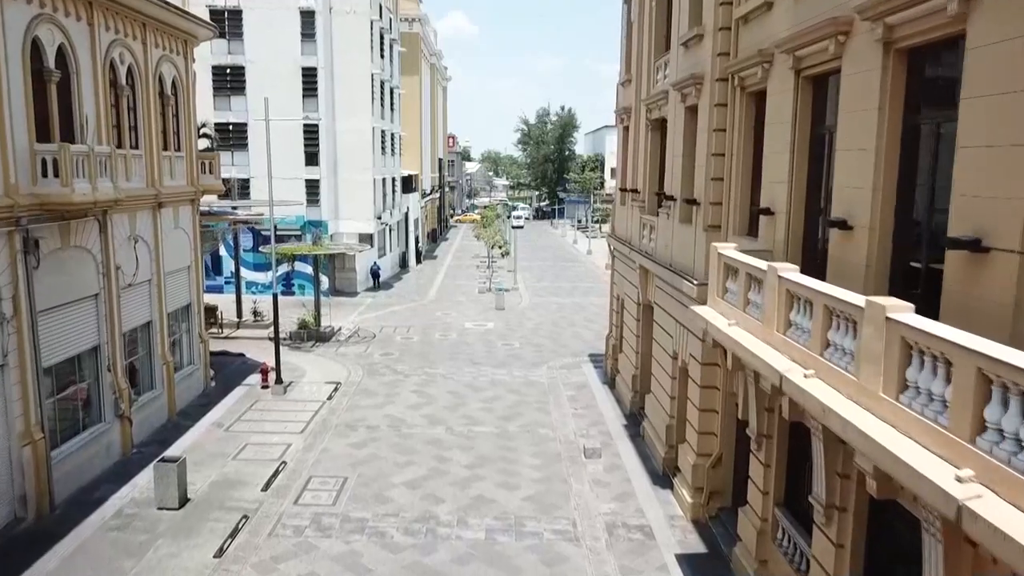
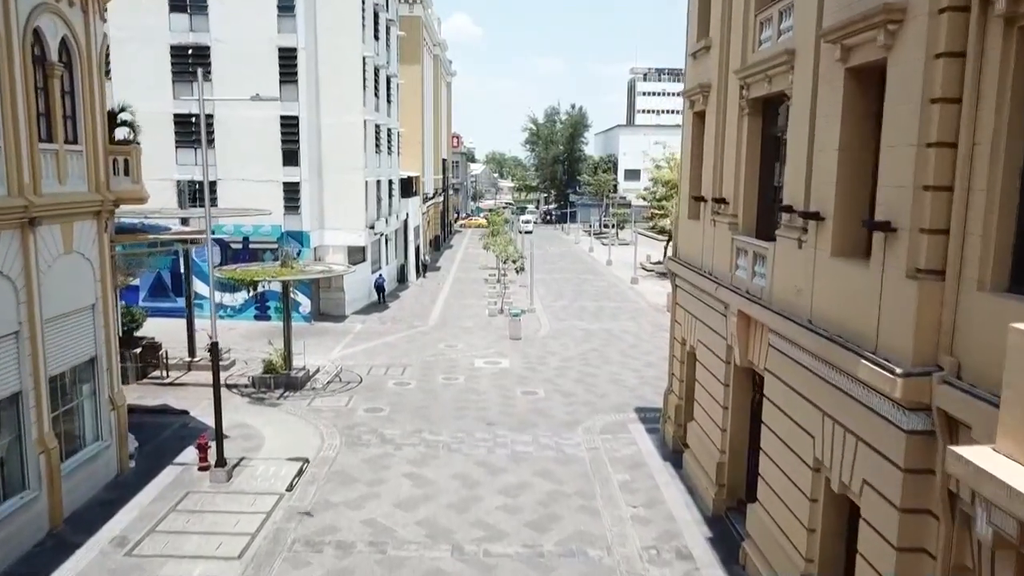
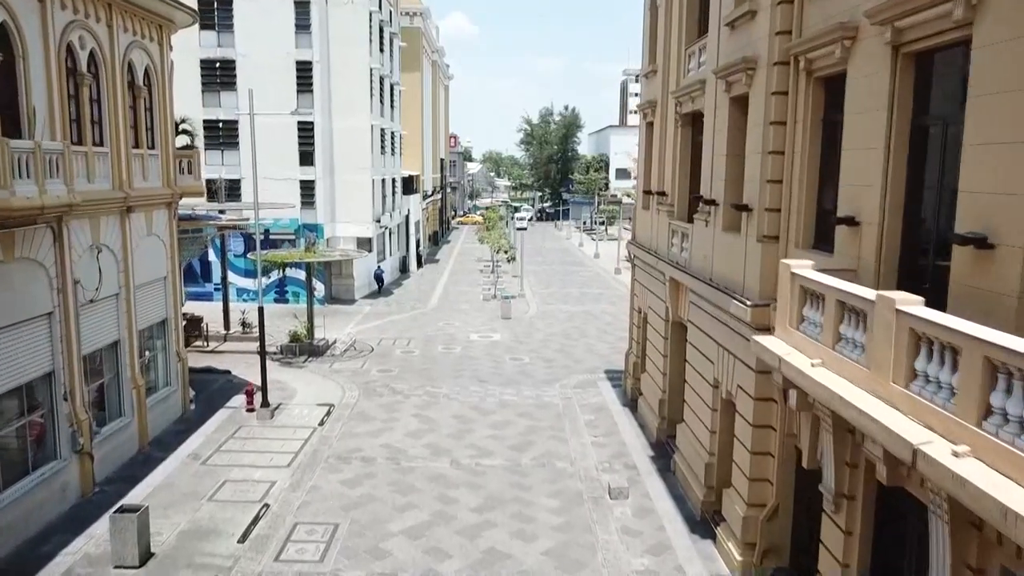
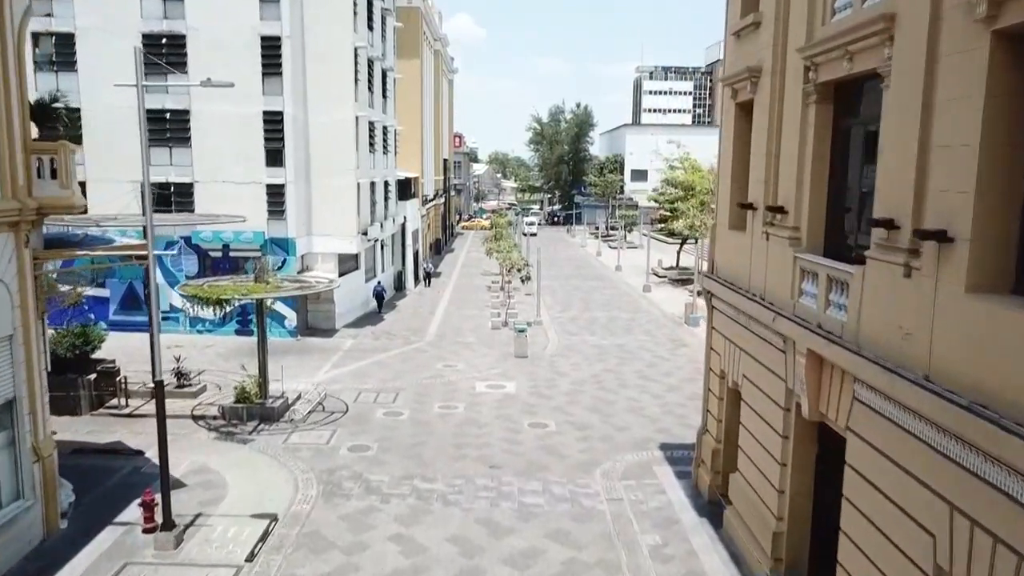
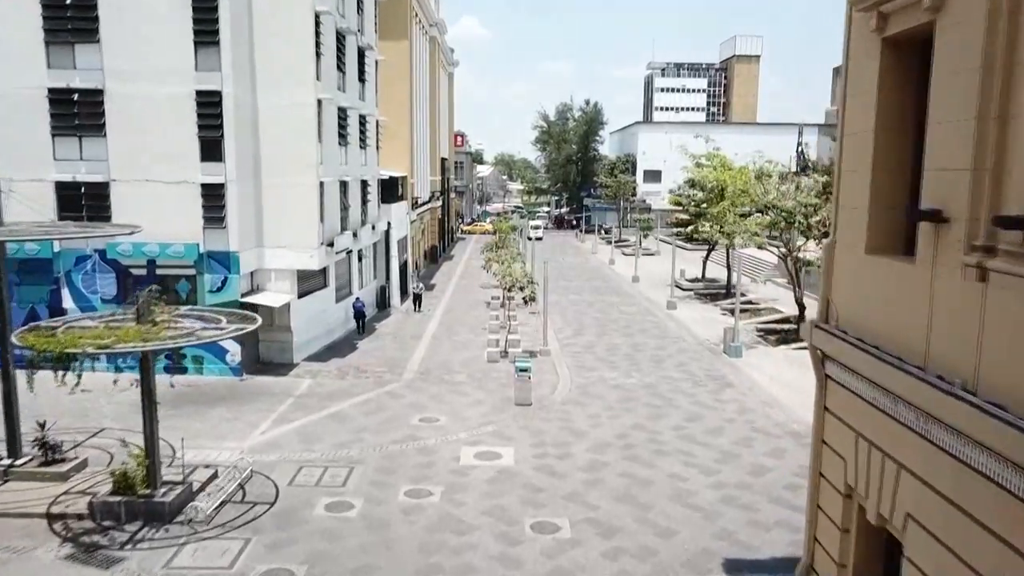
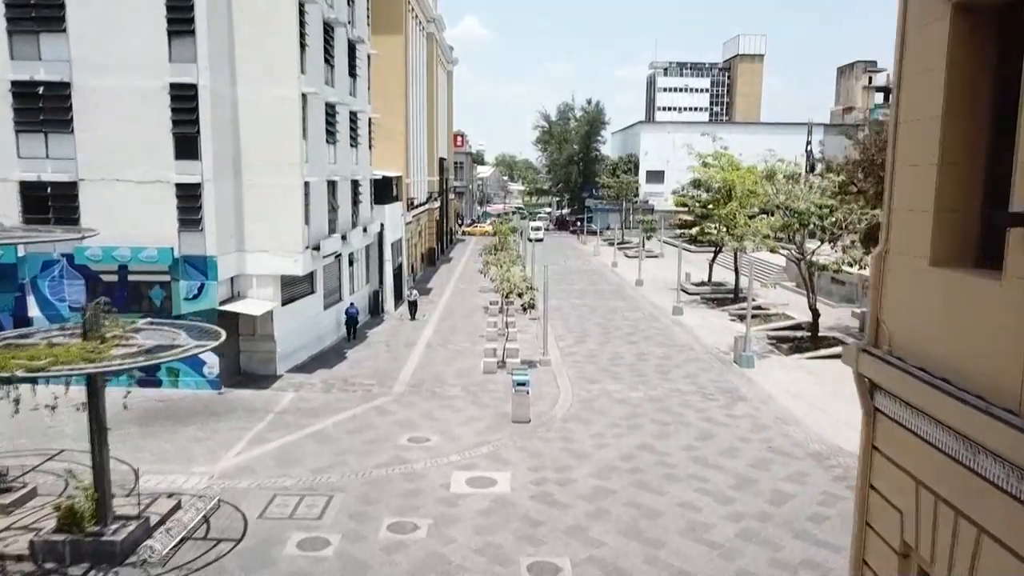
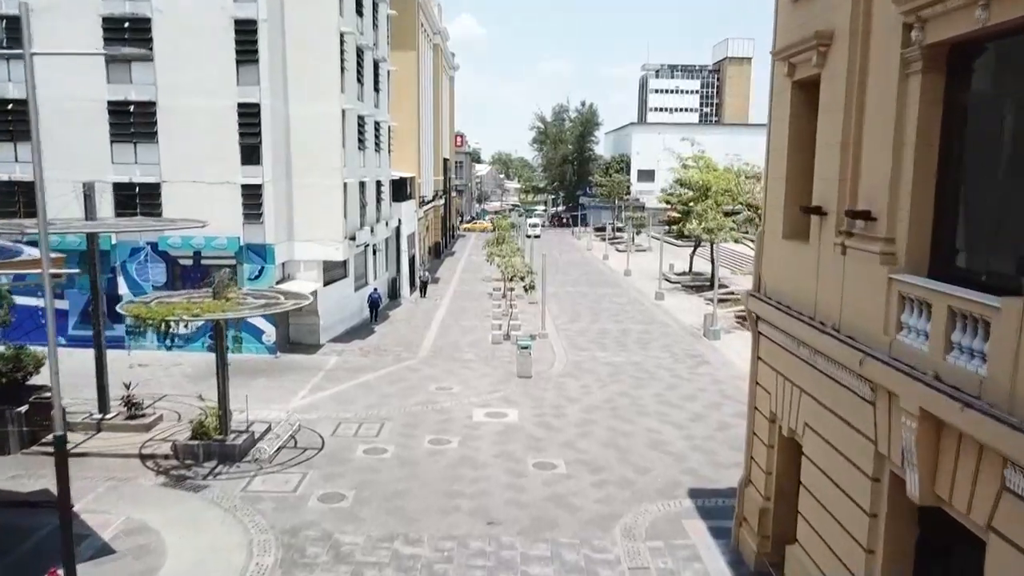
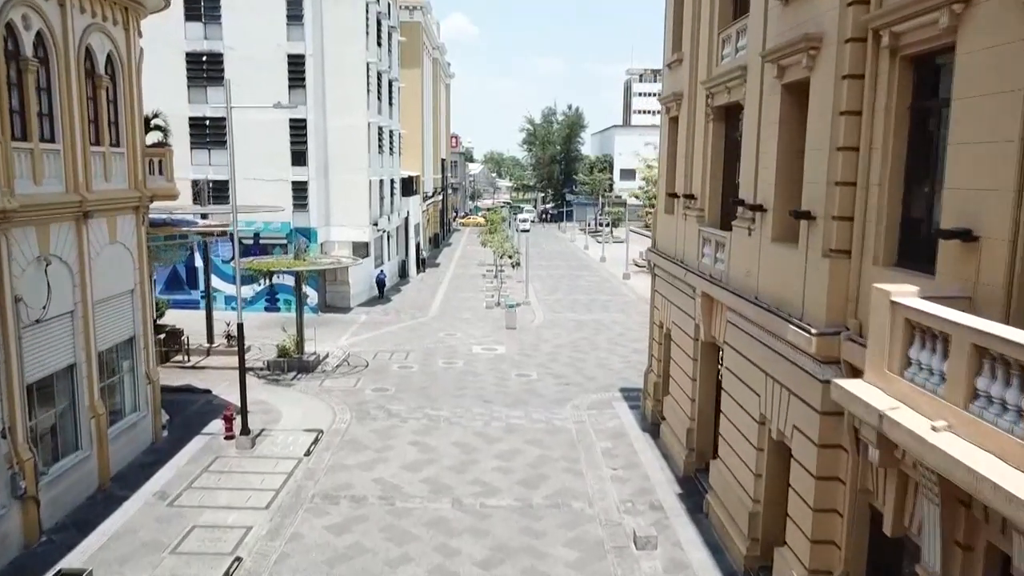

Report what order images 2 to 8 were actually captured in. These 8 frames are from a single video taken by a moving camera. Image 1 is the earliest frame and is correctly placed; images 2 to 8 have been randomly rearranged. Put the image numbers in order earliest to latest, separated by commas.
3, 8, 2, 4, 7, 5, 6
